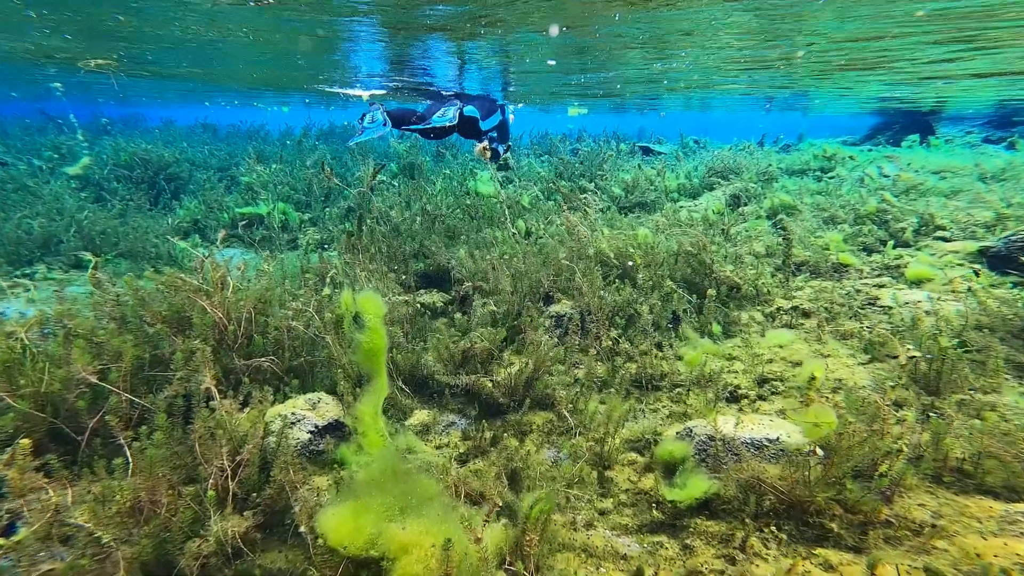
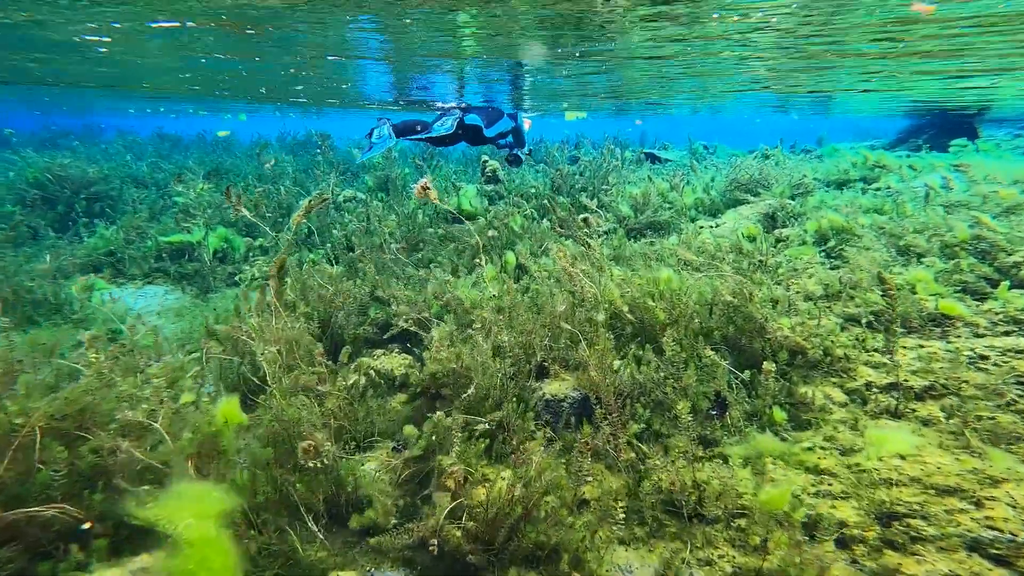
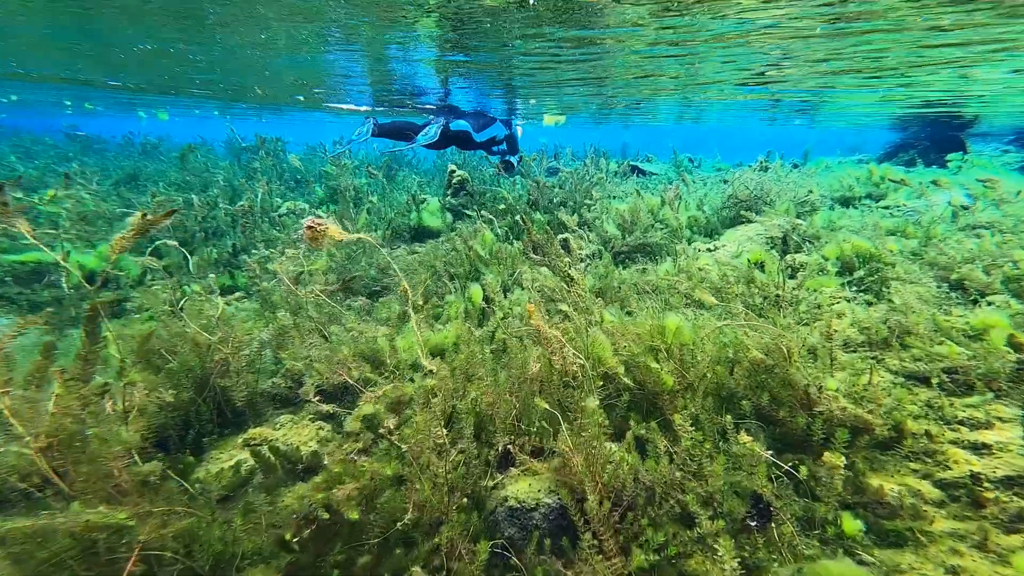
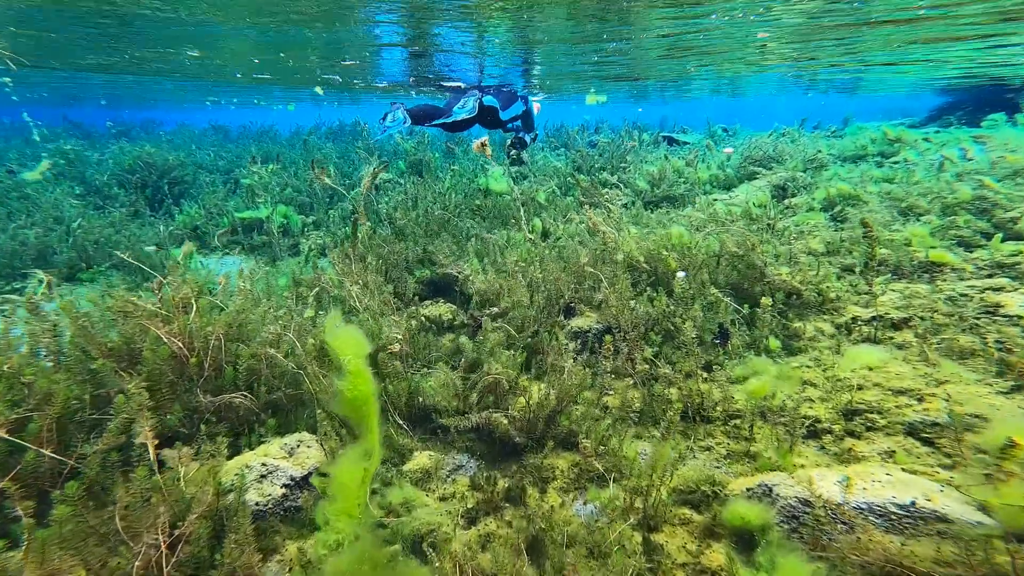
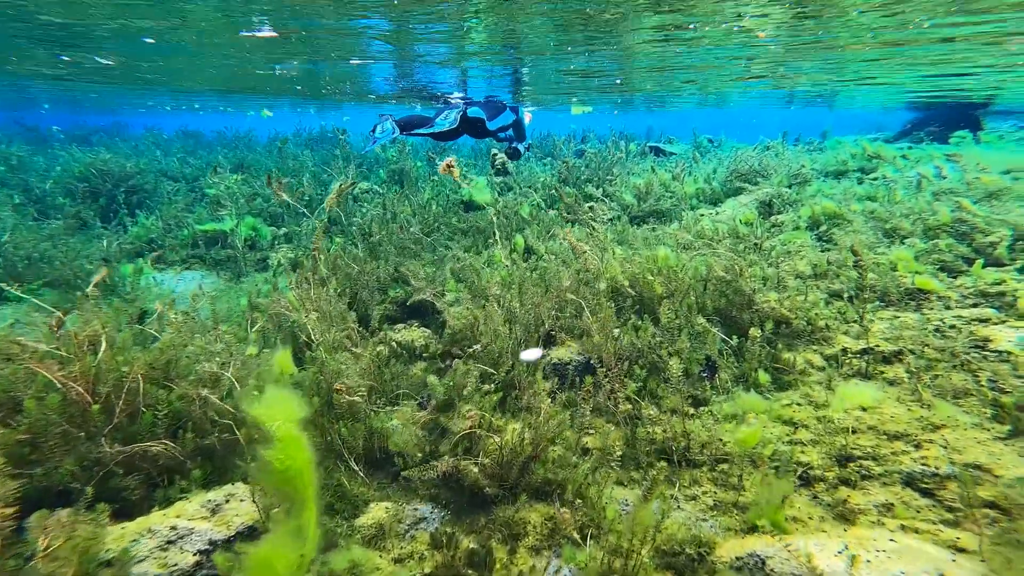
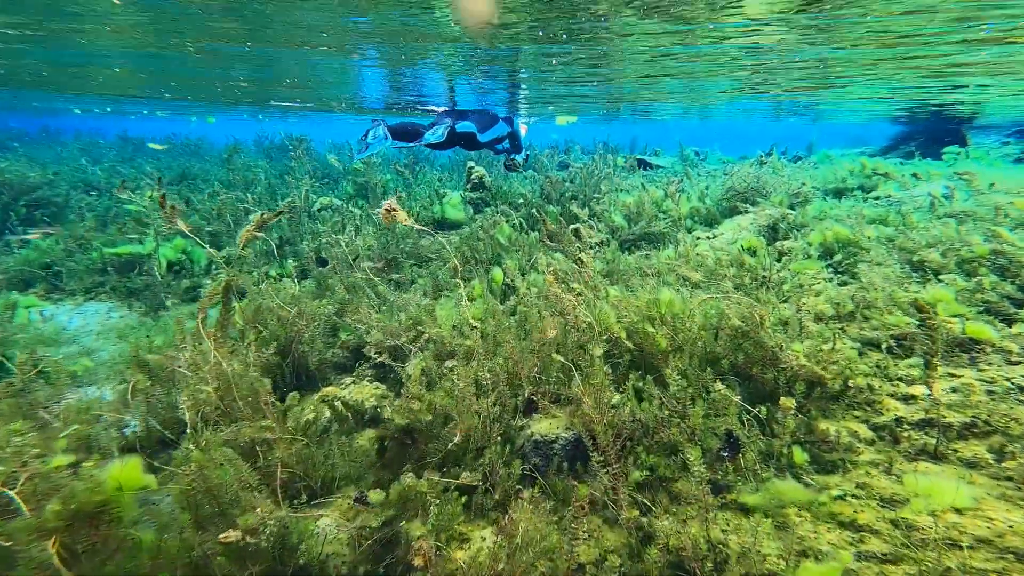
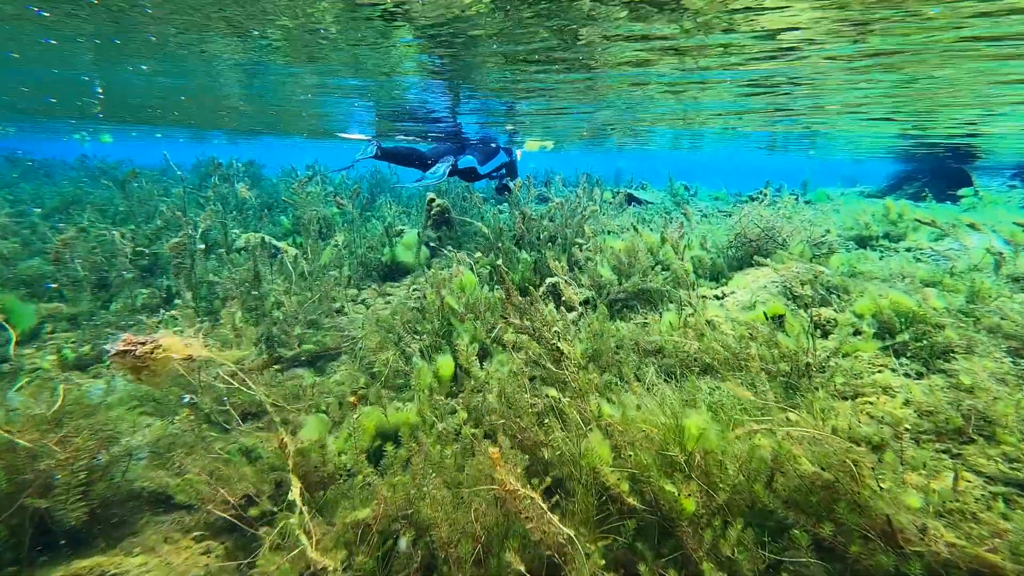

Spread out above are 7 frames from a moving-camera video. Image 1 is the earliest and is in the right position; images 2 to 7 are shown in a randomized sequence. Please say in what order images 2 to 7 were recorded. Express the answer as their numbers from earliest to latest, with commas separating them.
4, 5, 2, 6, 3, 7
